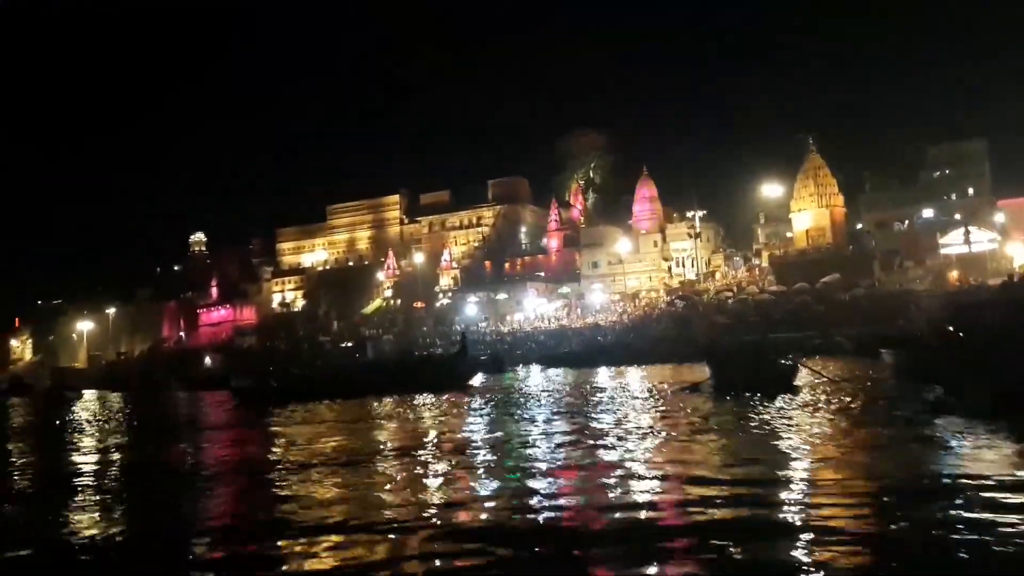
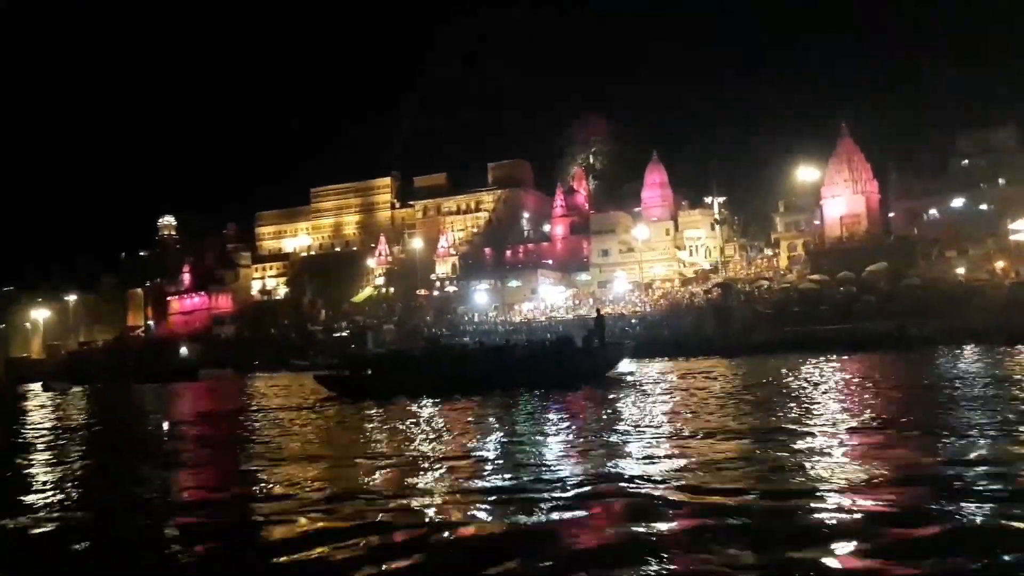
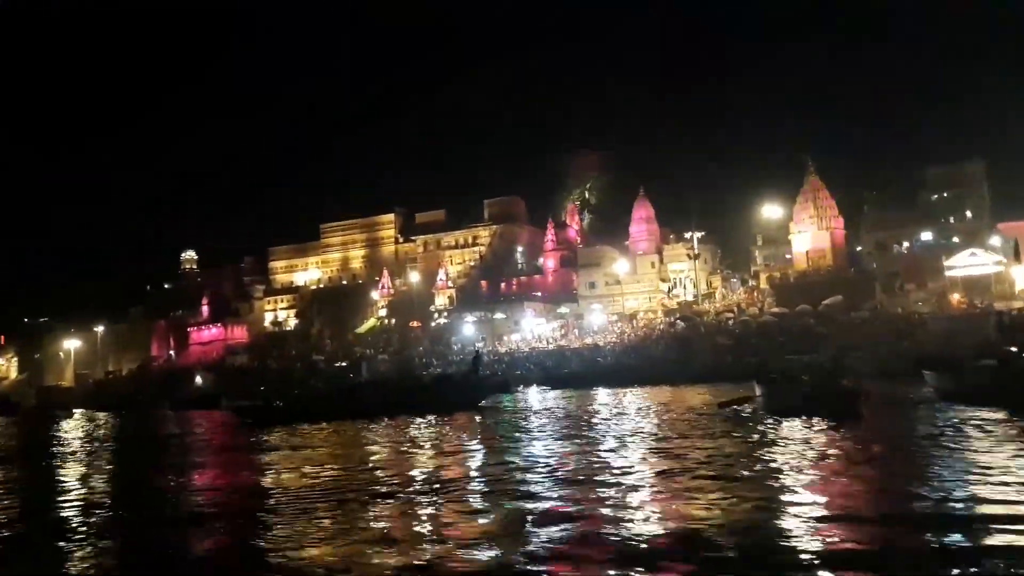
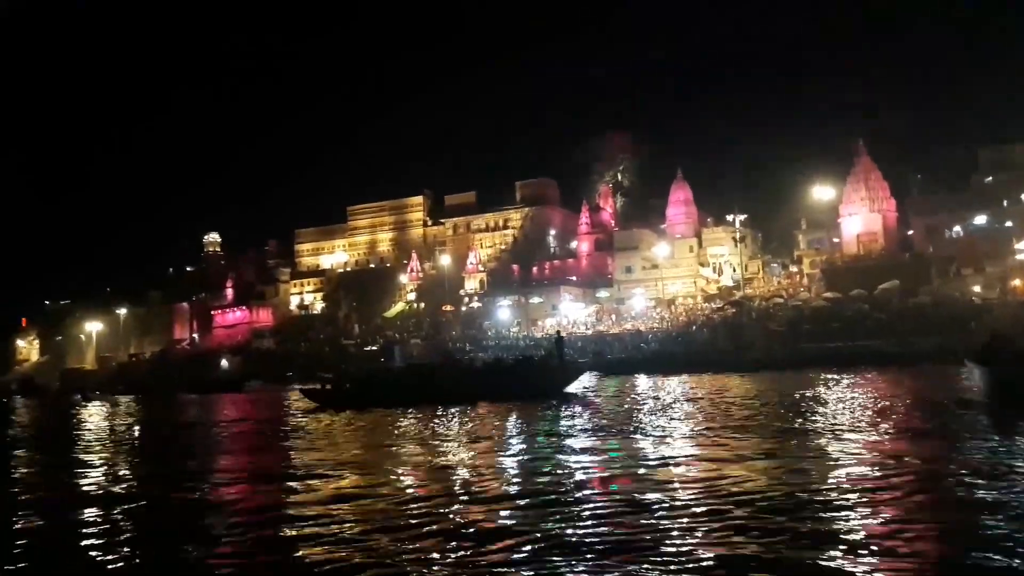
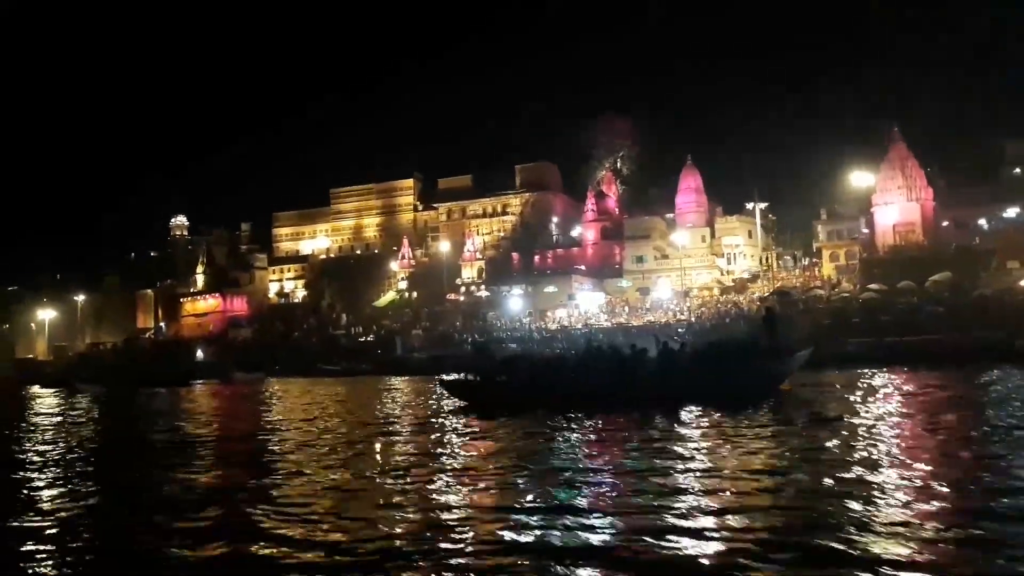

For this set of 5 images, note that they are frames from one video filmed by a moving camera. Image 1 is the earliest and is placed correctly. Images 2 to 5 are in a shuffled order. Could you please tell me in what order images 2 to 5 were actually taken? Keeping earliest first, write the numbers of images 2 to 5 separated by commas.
3, 4, 2, 5
